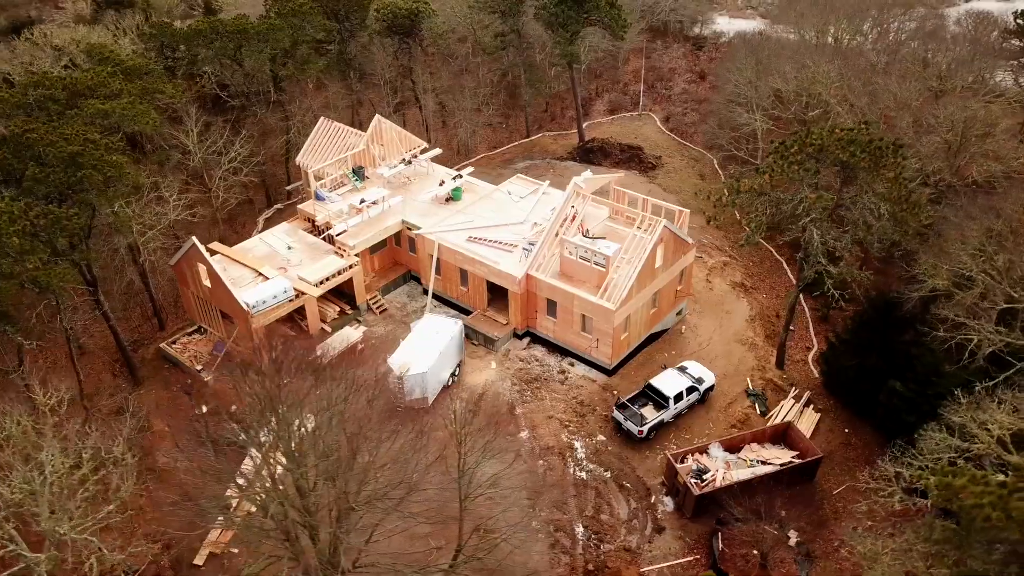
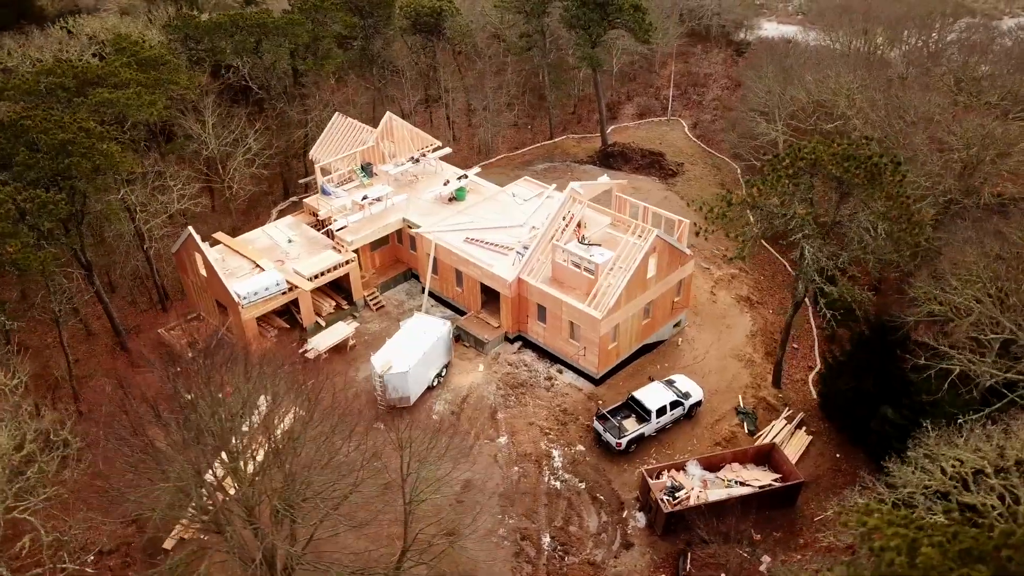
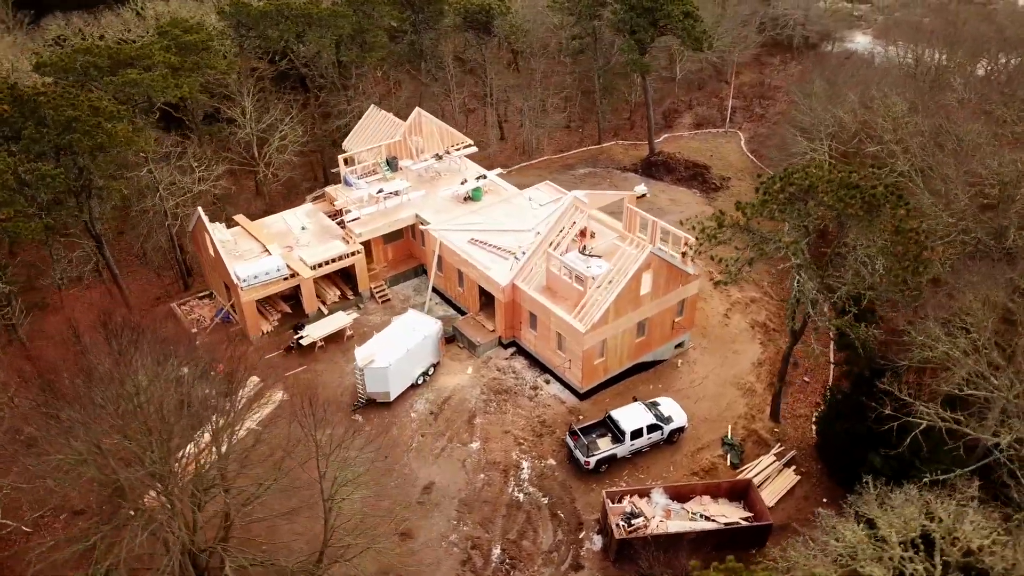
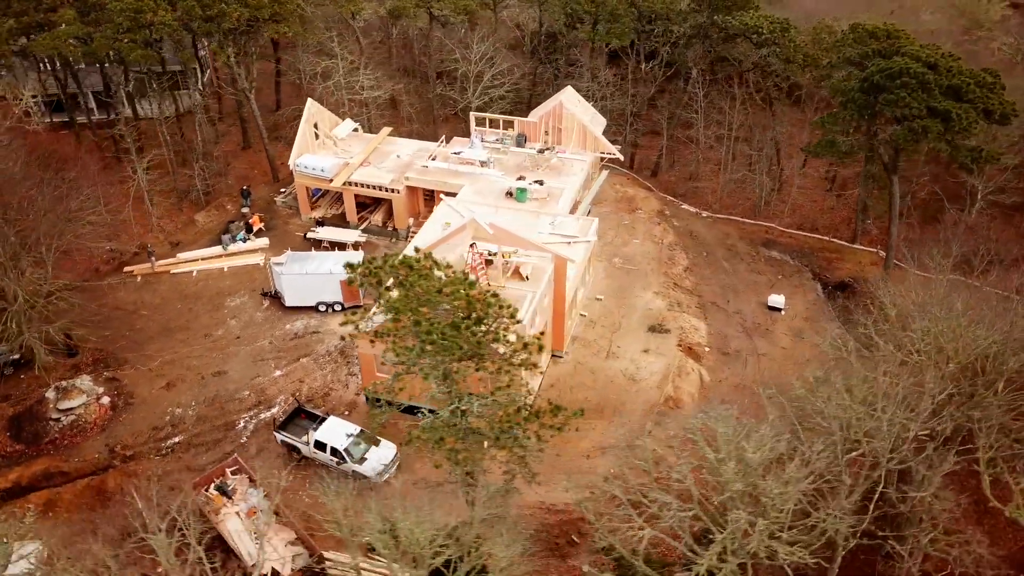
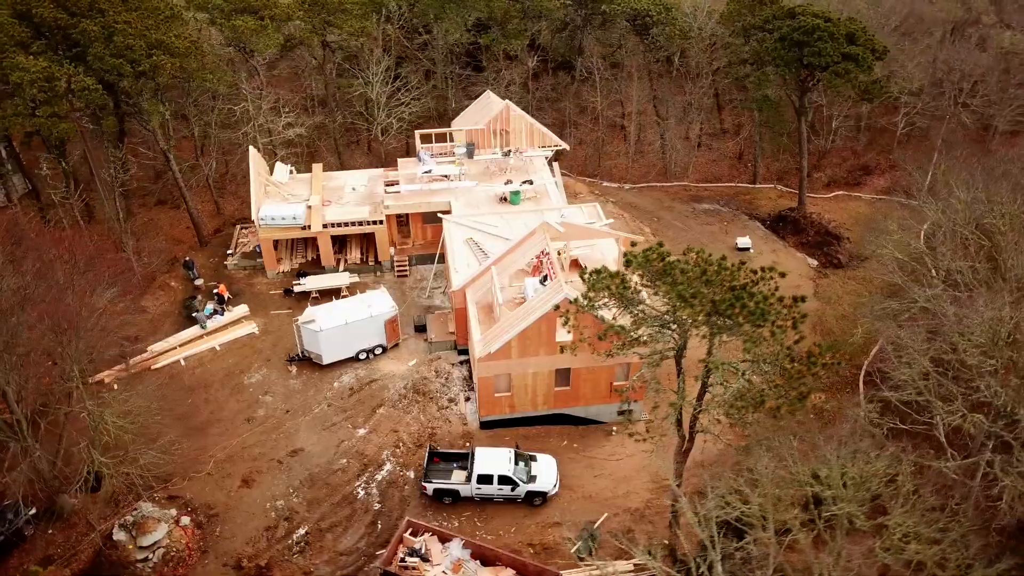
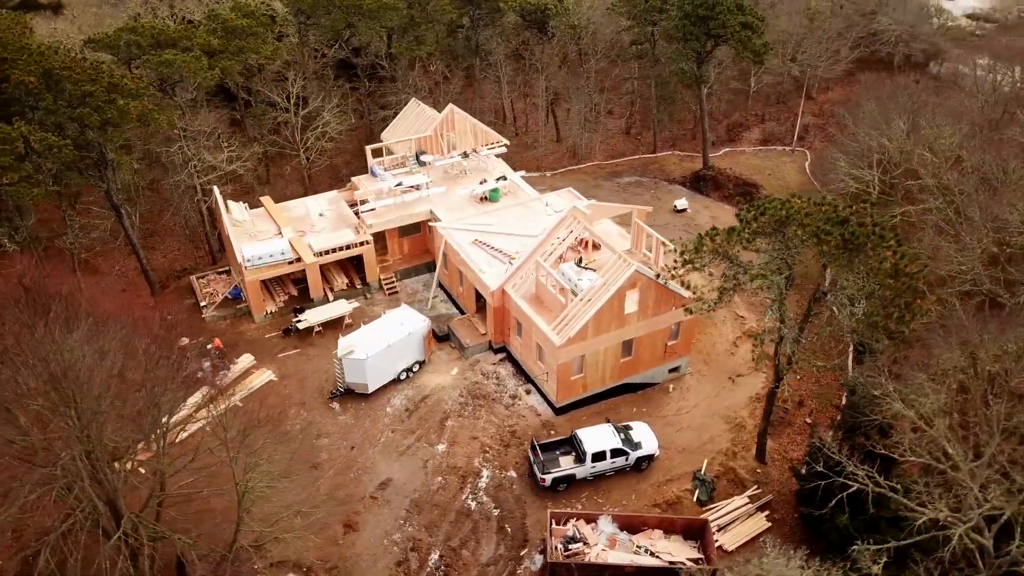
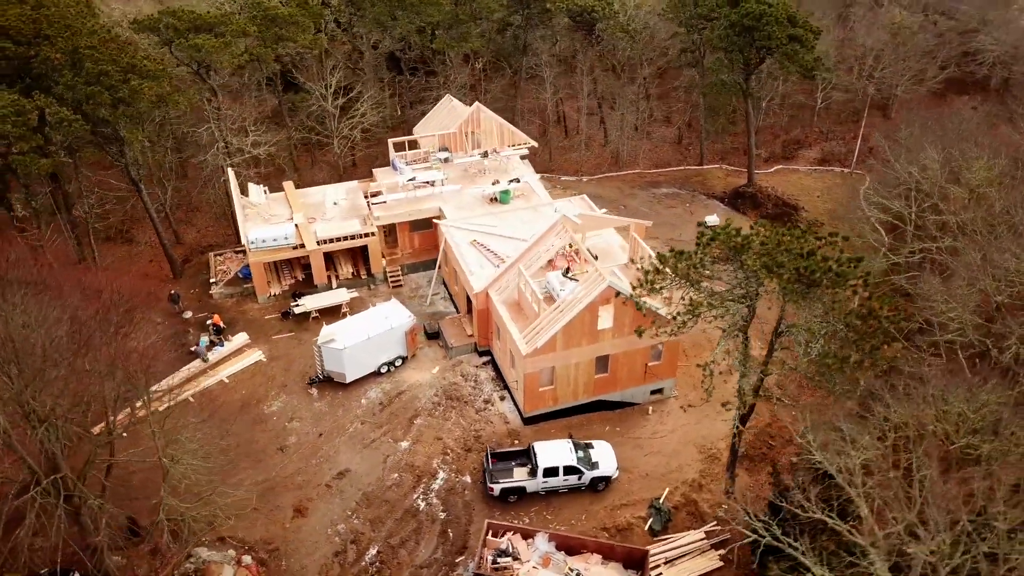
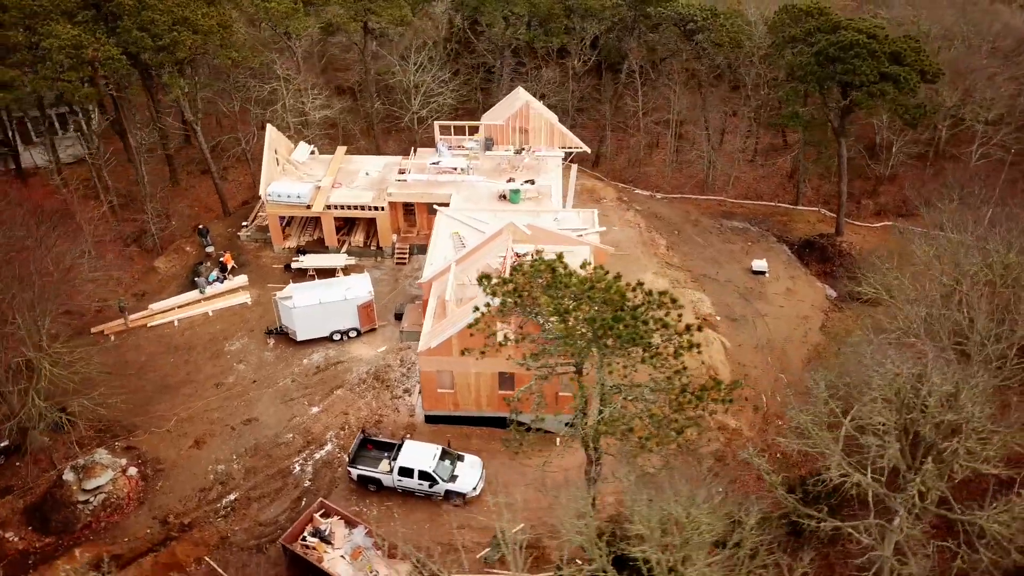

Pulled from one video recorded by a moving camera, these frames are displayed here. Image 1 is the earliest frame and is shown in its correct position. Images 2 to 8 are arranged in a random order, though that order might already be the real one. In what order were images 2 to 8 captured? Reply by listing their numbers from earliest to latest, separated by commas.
2, 3, 6, 7, 5, 8, 4
